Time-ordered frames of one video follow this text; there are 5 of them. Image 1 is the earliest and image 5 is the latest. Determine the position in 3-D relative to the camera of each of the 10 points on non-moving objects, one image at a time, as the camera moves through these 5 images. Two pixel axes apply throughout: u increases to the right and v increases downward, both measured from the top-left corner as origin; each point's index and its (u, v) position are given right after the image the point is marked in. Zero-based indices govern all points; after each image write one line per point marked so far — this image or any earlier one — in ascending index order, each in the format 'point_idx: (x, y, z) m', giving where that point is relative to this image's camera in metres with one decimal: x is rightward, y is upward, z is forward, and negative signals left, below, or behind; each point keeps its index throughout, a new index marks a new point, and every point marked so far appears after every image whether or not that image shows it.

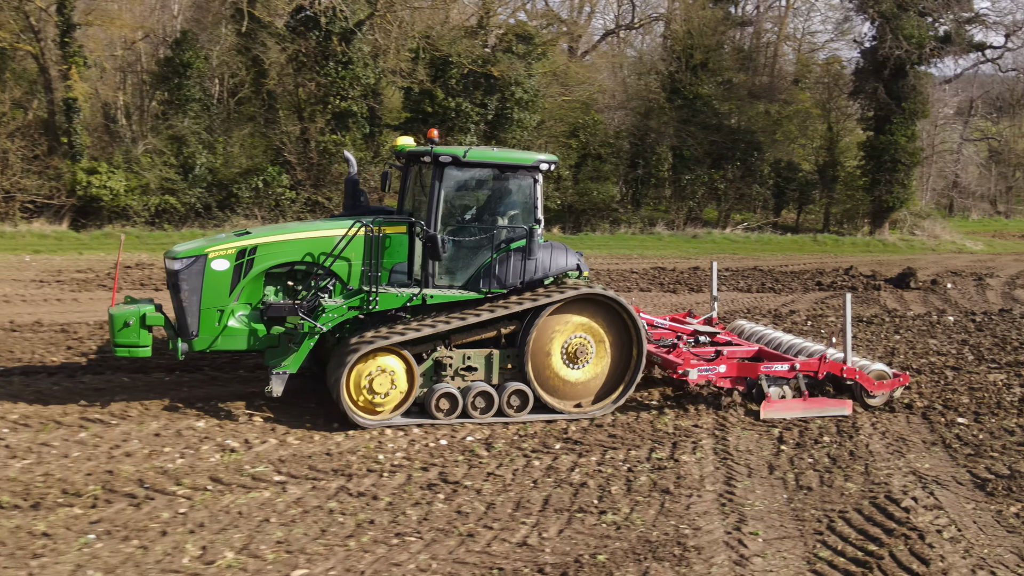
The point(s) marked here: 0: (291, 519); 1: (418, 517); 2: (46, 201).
0: (-1.1, -1.2, +4.8) m
1: (-0.5, -1.2, +4.9) m
2: (-7.8, +1.5, +16.0) m
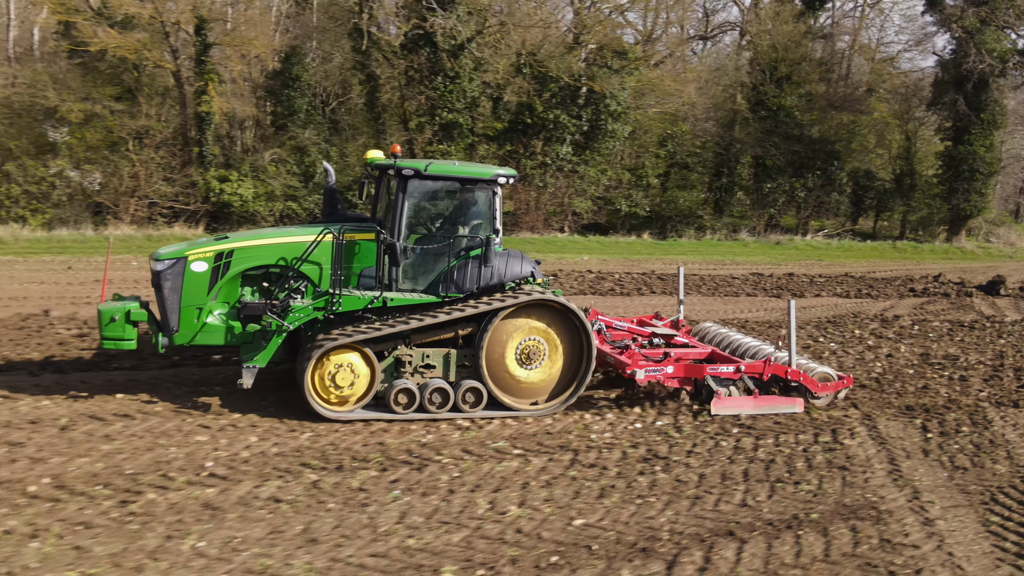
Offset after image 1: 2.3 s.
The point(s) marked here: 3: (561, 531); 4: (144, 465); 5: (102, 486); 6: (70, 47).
0: (+0.2, -1.2, +5.9) m
1: (+0.8, -1.2, +5.9) m
2: (-6.0, +1.5, +17.3) m
3: (+0.3, -1.3, +5.1) m
4: (-2.2, -1.1, +5.7) m
5: (-2.3, -1.1, +5.4) m
6: (-7.6, +4.2, +16.6) m
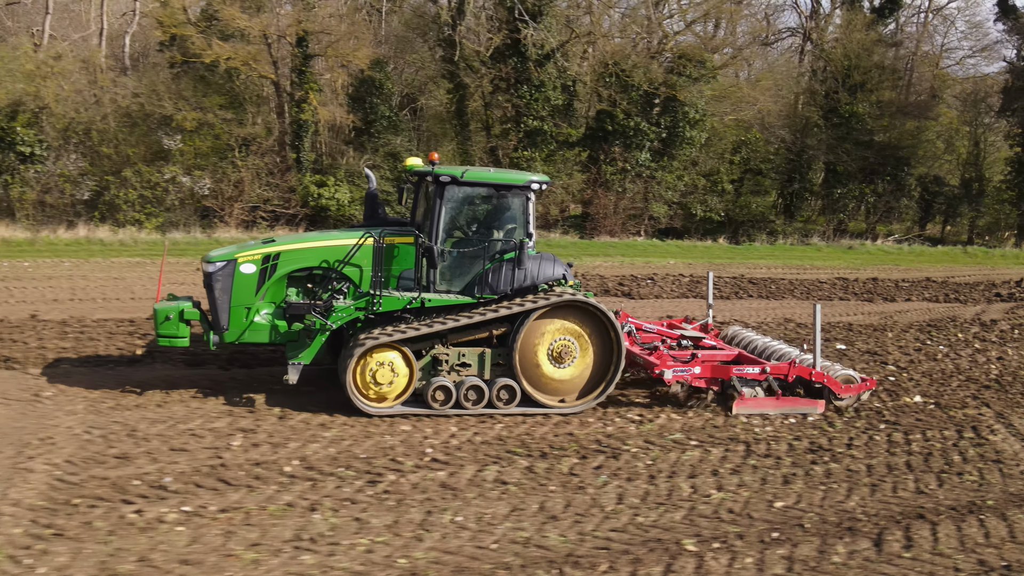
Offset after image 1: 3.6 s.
0: (+1.5, -1.2, +6.5) m
1: (+2.1, -1.3, +6.5) m
2: (-4.3, +1.5, +18.1) m
3: (+1.5, -1.3, +5.7) m
4: (-0.9, -1.1, +6.4) m
5: (-1.0, -1.1, +6.0) m
6: (-6.0, +4.2, +17.4) m
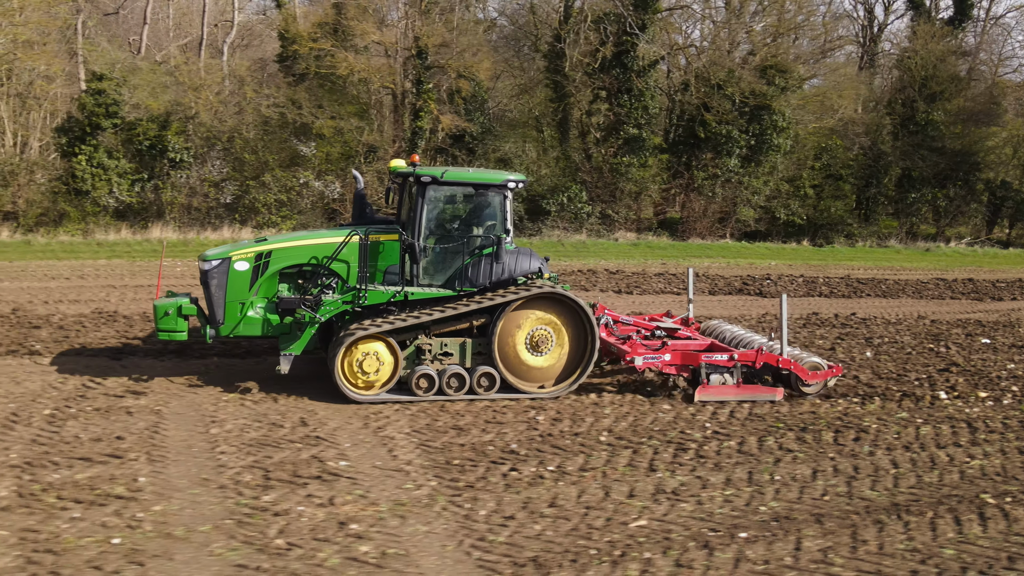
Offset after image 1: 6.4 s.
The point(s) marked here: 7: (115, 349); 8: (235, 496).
0: (+3.5, -1.2, +7.4) m
1: (+4.2, -1.2, +7.4) m
2: (-2.2, +1.5, +19.1) m
3: (+3.6, -1.3, +6.6) m
4: (+1.1, -1.0, +7.4) m
5: (+1.0, -1.1, +7.0) m
6: (-3.9, +4.2, +18.4) m
7: (-3.7, -0.6, +8.8) m
8: (-1.6, -1.2, +5.4) m
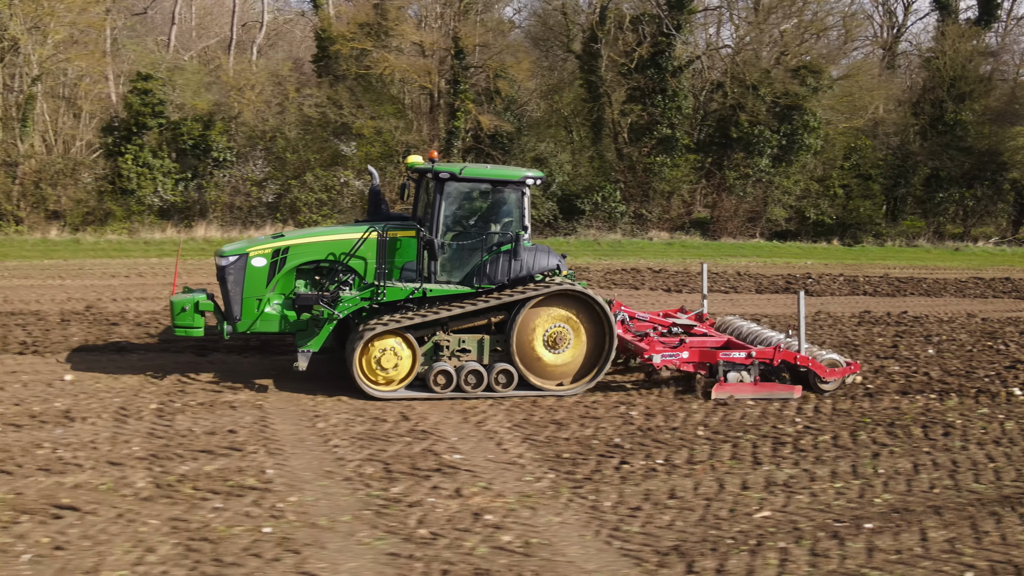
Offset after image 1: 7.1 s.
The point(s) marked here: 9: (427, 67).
0: (+4.3, -1.2, +7.5) m
1: (+4.9, -1.2, +7.5) m
2: (-1.4, +1.5, +19.2) m
3: (+4.3, -1.3, +6.7) m
4: (+1.8, -1.0, +7.4) m
5: (+1.7, -1.1, +7.1) m
6: (-3.1, +4.2, +18.5) m
7: (-2.9, -0.5, +8.9) m
8: (-0.9, -1.2, +5.5) m
9: (-1.8, +4.3, +18.6) m
